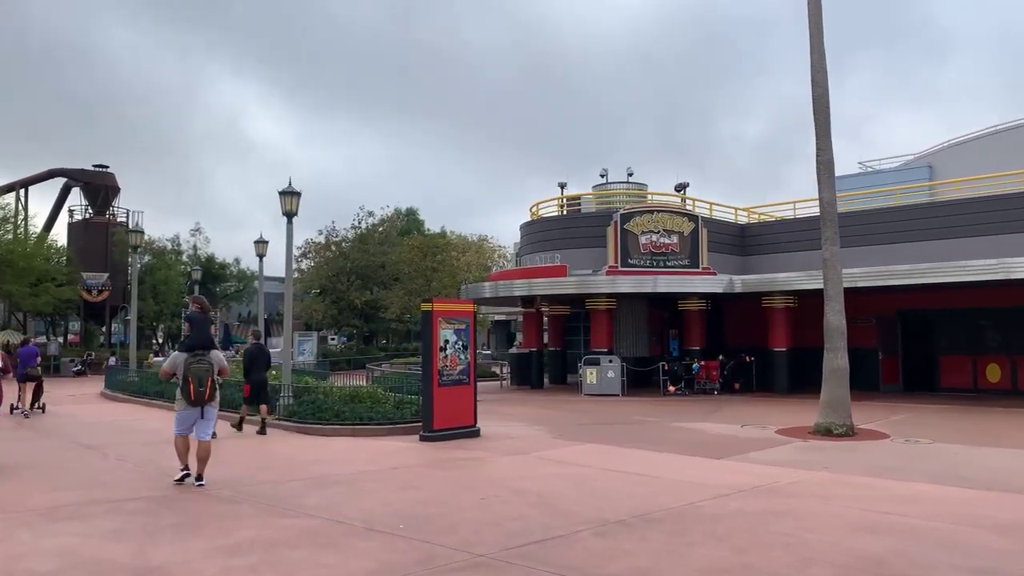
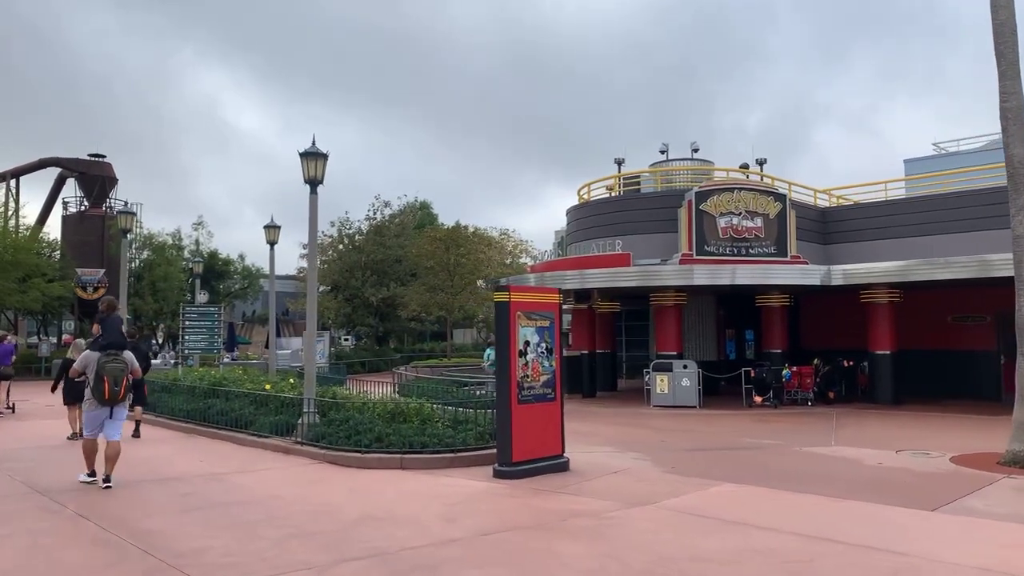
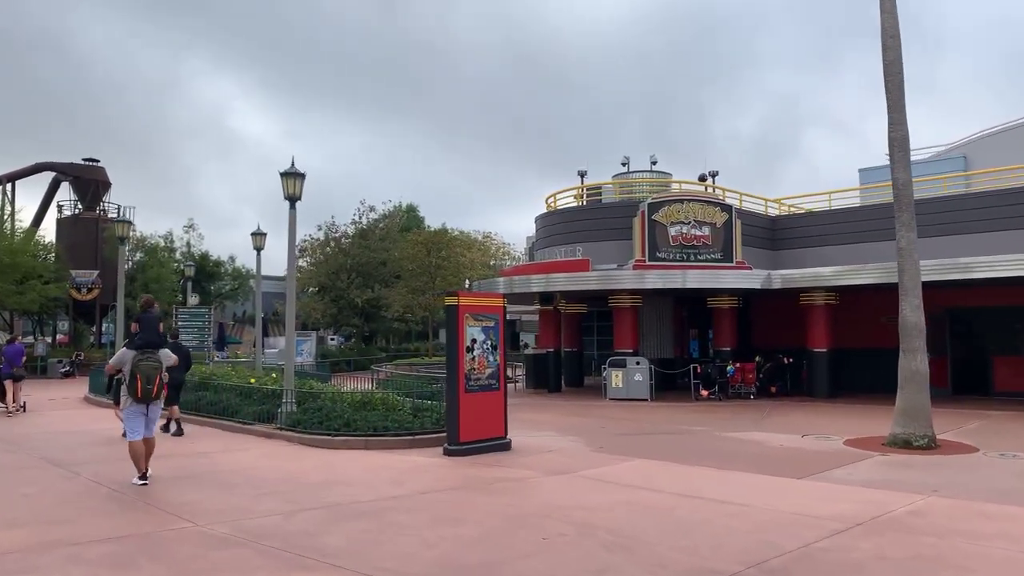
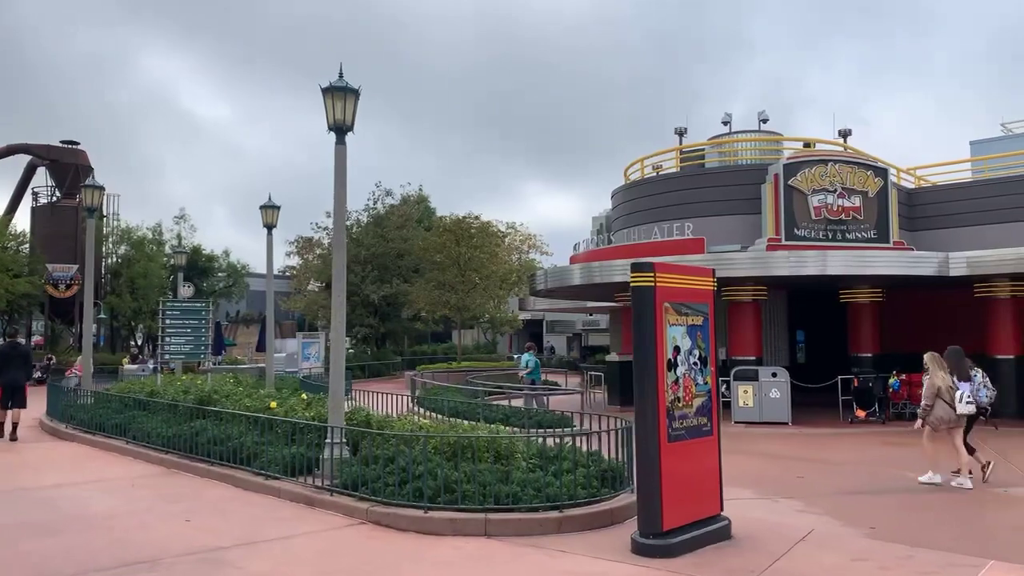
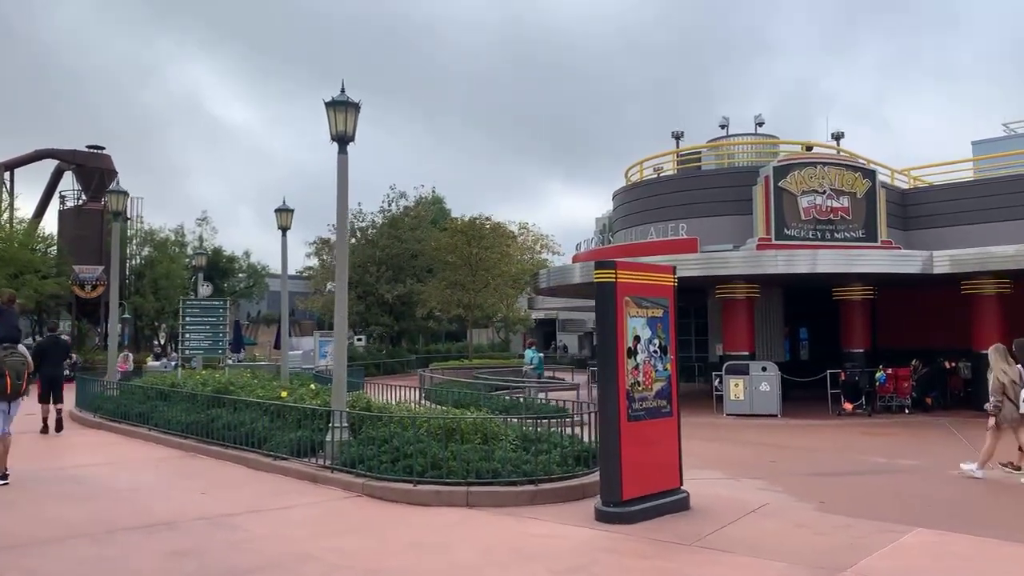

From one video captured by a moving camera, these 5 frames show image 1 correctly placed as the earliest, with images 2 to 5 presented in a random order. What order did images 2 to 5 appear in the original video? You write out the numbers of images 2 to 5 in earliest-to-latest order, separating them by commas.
3, 2, 5, 4
